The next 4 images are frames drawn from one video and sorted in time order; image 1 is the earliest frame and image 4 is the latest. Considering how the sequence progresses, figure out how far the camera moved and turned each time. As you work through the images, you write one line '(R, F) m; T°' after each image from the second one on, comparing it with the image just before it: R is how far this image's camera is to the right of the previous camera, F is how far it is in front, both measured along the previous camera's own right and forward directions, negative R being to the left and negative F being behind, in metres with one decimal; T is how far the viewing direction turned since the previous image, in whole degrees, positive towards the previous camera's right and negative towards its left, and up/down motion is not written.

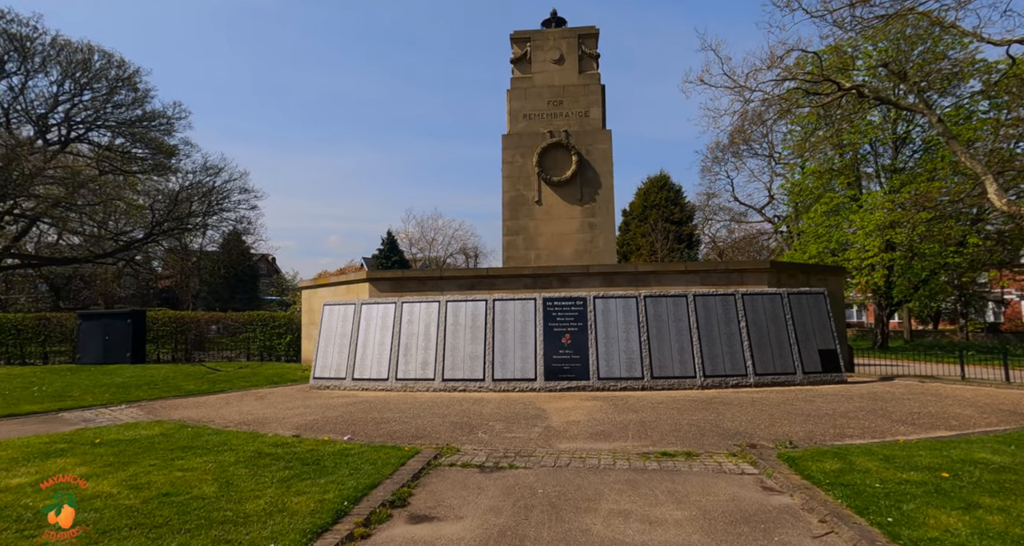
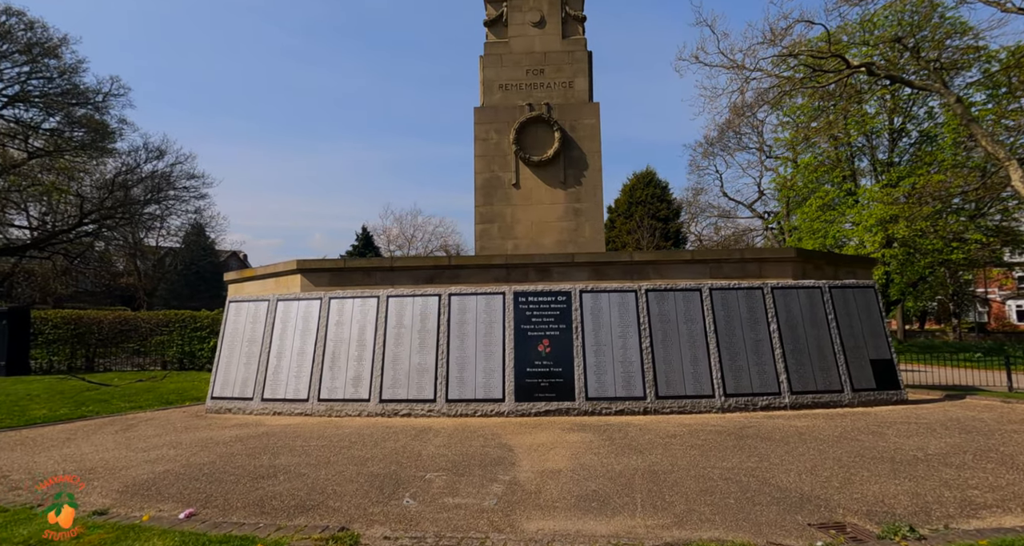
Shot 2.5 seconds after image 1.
(+0.4, +2.6) m; +2°
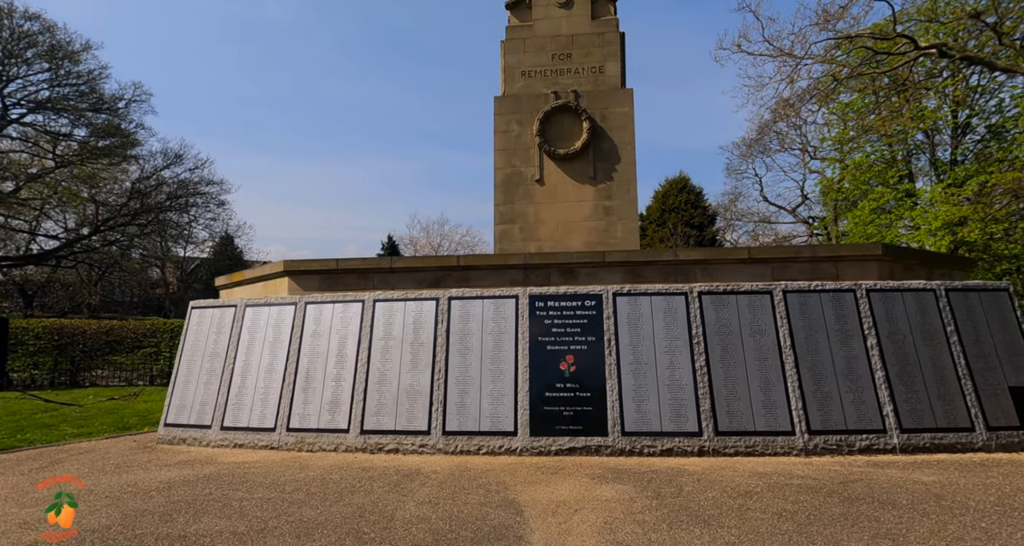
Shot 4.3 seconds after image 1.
(+0.2, +1.7) m; -3°
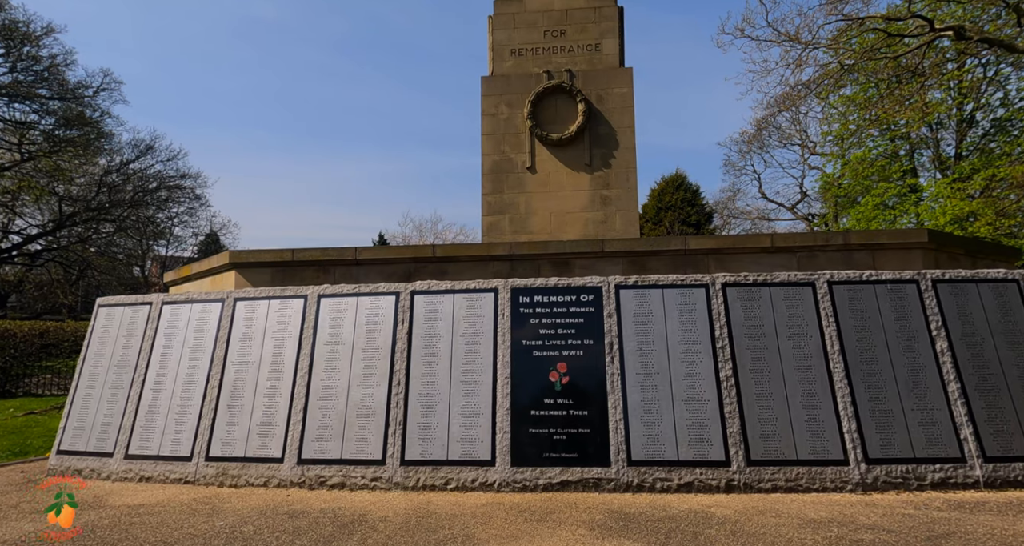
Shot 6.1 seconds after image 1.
(+0.2, +1.3) m; +1°
